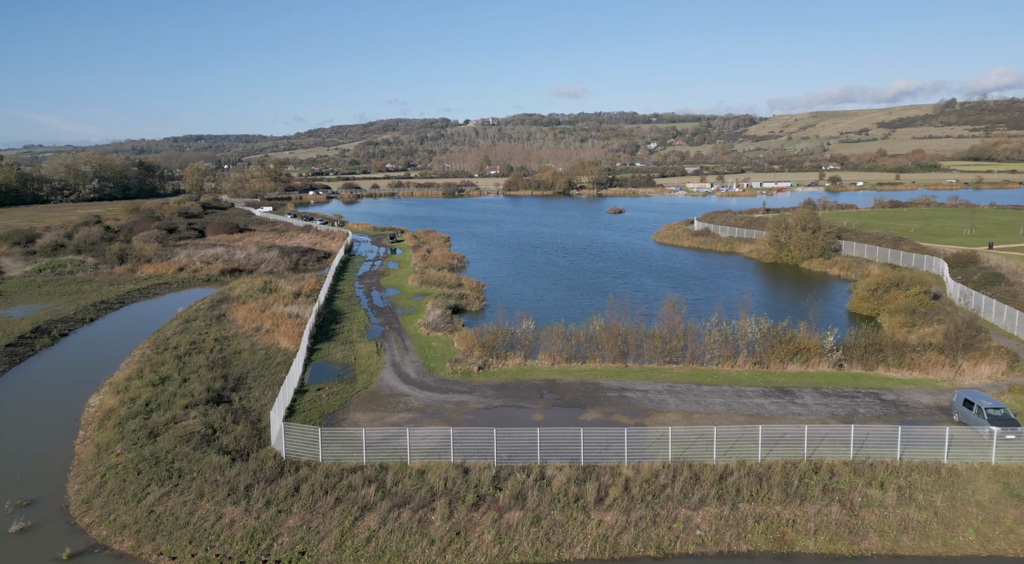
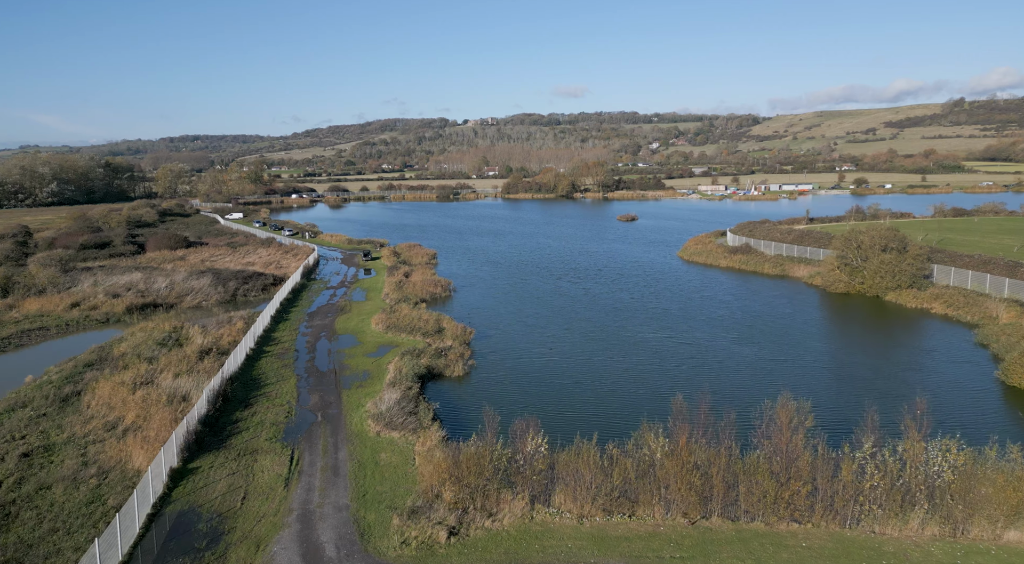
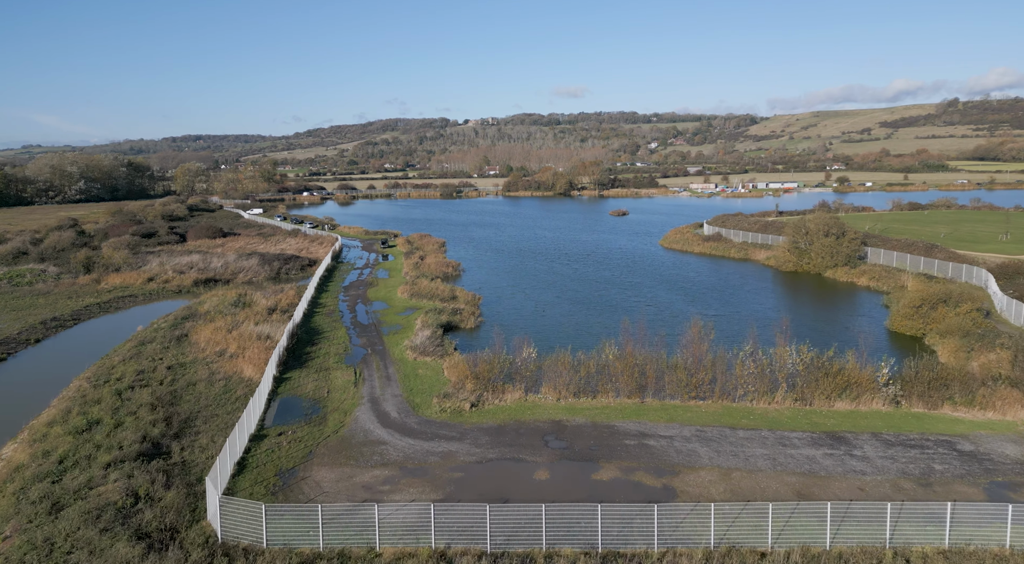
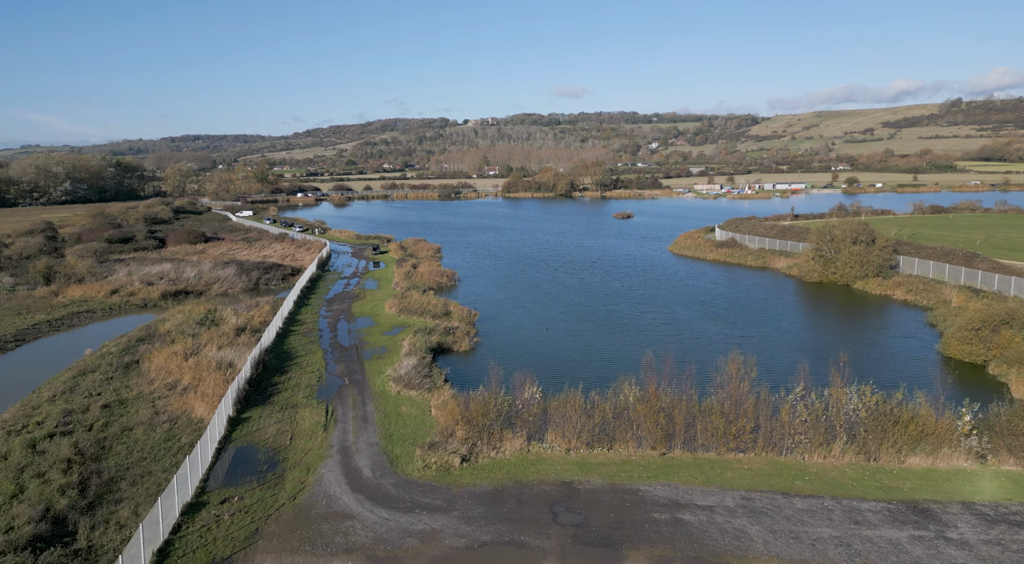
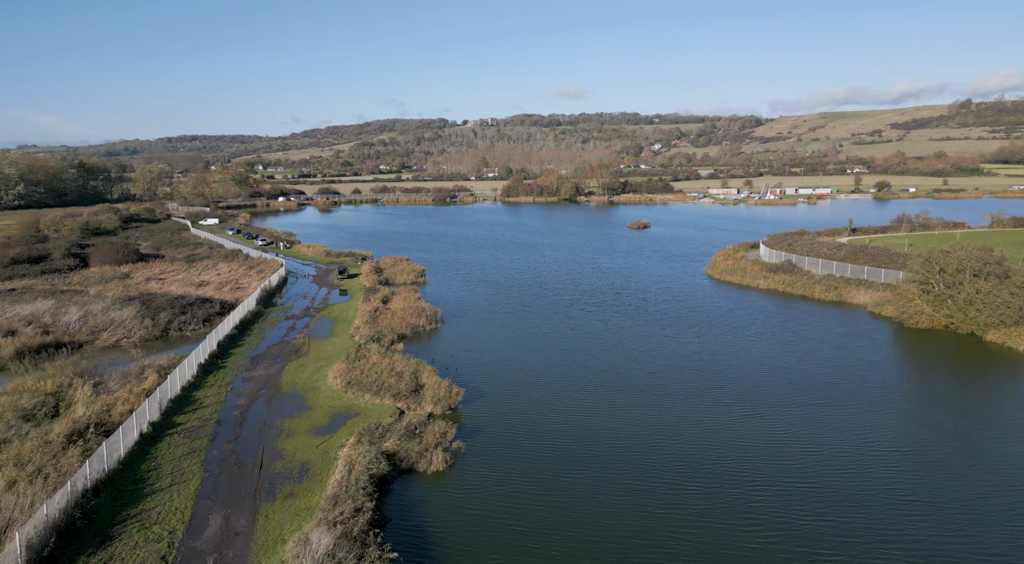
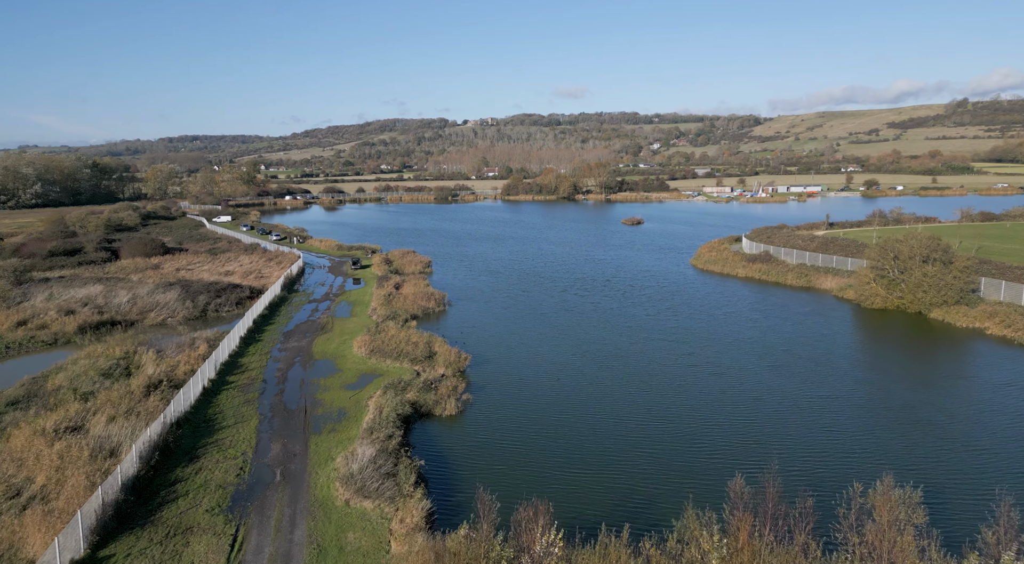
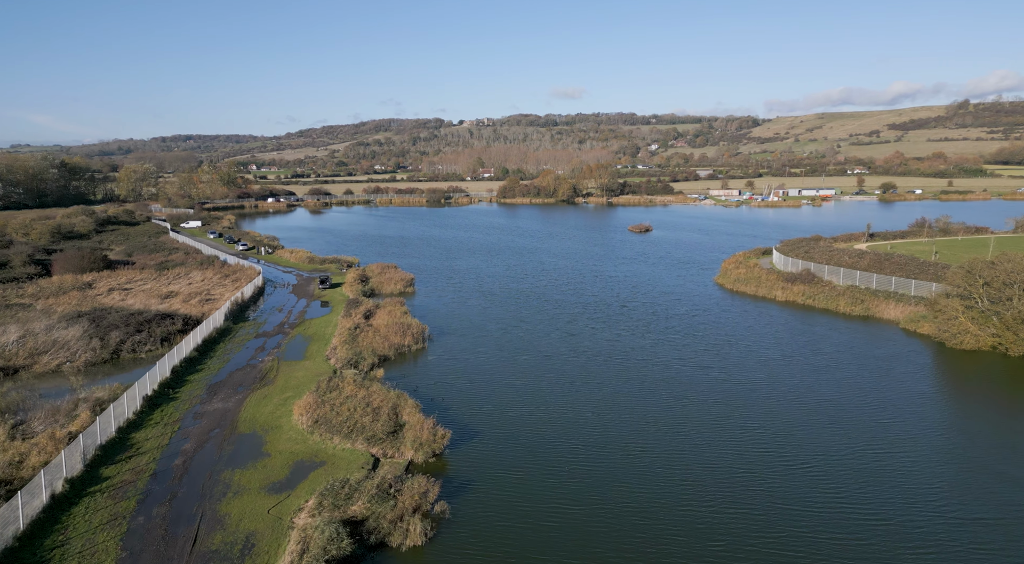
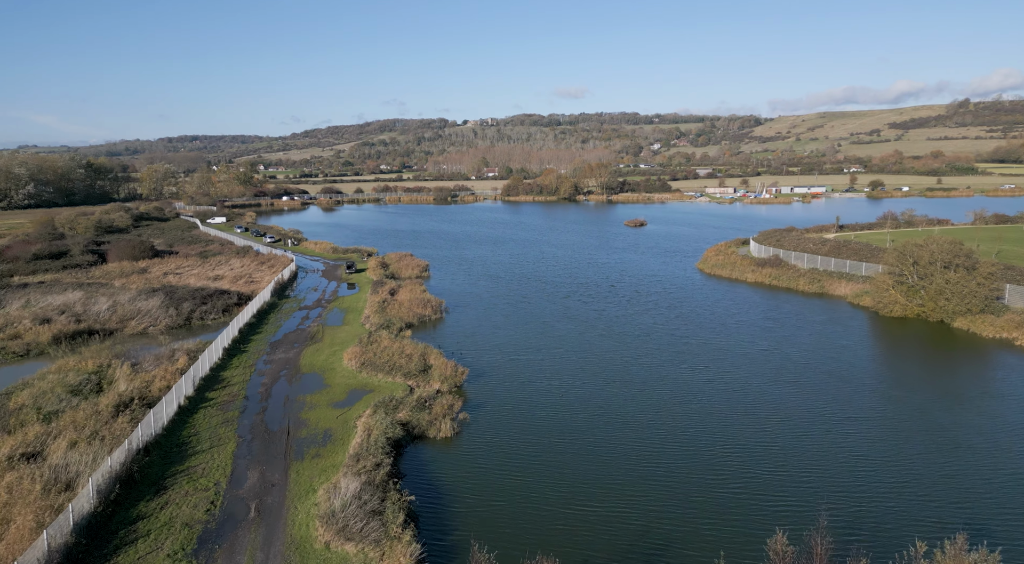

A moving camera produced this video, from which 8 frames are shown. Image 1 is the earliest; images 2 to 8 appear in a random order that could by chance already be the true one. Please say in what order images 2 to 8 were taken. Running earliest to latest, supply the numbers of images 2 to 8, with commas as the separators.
3, 4, 2, 6, 8, 5, 7
